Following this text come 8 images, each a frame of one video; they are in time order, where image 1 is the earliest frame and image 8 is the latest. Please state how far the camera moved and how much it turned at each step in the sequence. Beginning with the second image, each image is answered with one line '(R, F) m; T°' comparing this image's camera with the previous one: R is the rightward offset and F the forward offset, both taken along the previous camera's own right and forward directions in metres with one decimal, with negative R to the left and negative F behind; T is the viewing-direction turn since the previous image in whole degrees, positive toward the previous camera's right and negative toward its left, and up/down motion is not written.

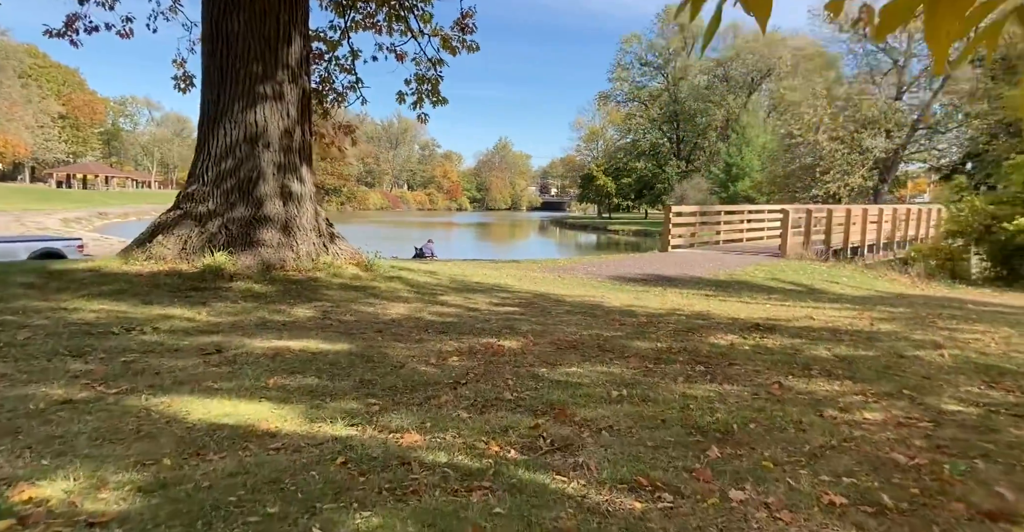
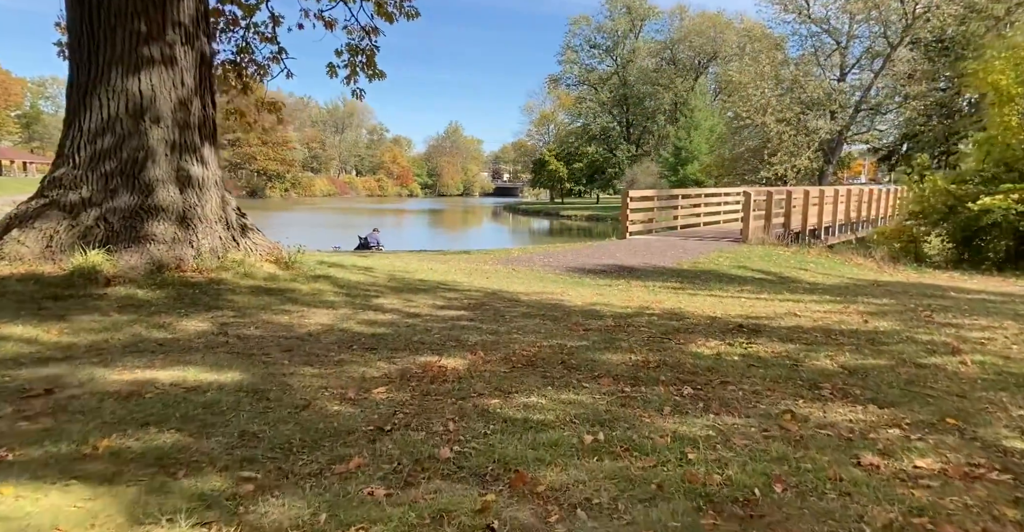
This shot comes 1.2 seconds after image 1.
(+0.1, +1.0) m; +4°
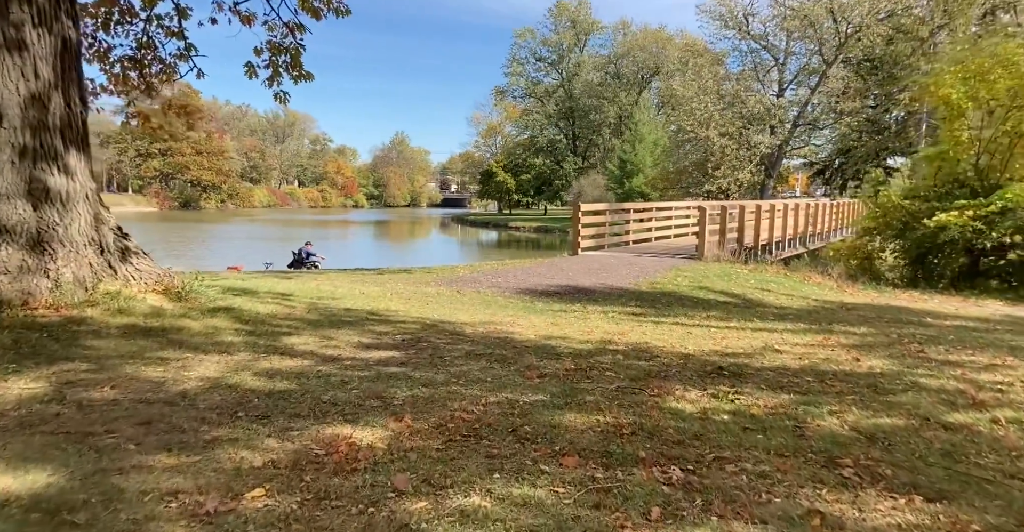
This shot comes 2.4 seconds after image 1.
(+0.1, +1.0) m; +5°
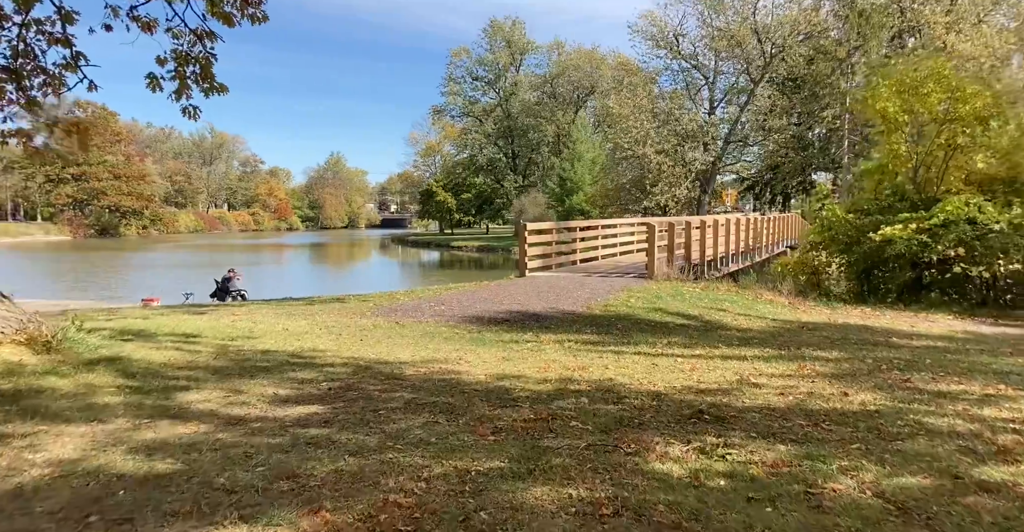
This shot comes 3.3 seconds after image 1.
(0.0, +0.7) m; +6°
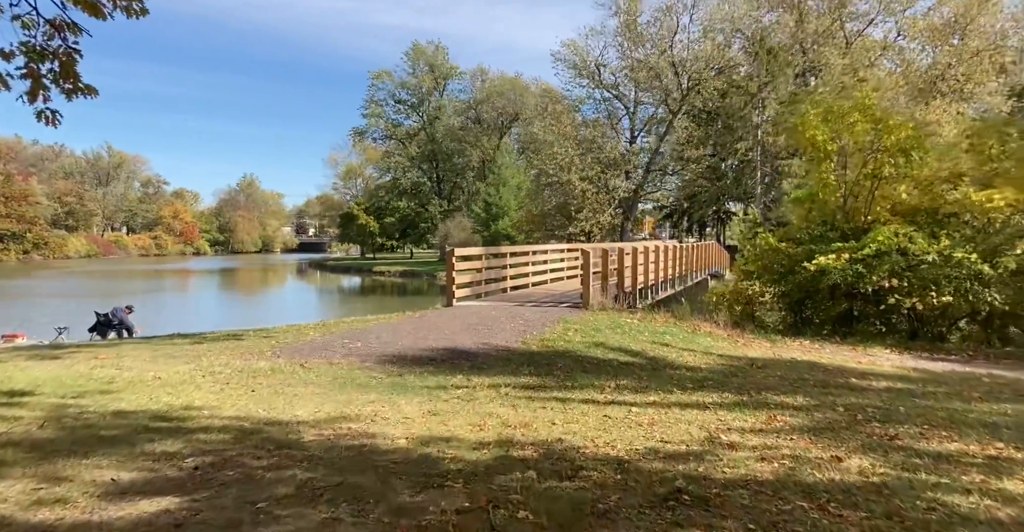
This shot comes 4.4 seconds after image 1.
(0.0, +0.9) m; +7°
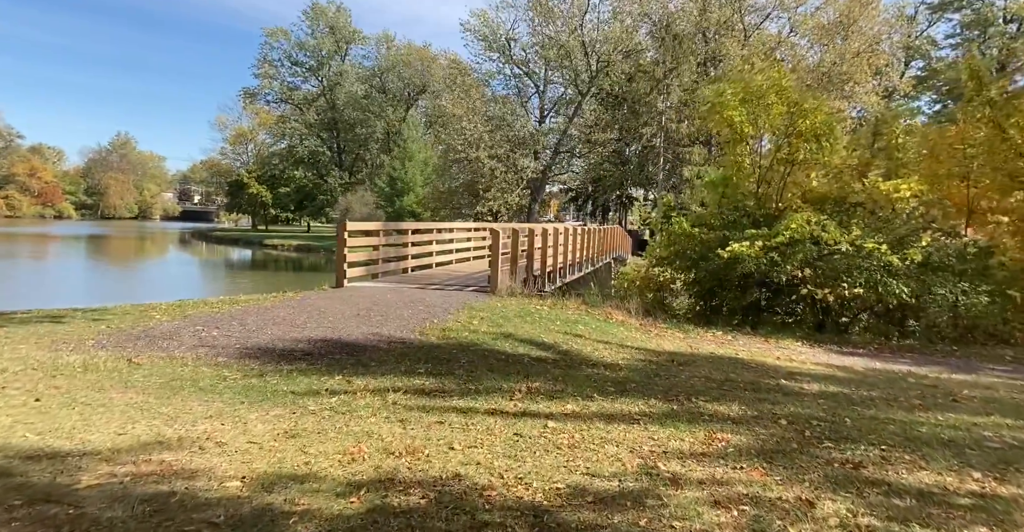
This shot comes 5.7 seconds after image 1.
(+0.1, +1.1) m; +9°
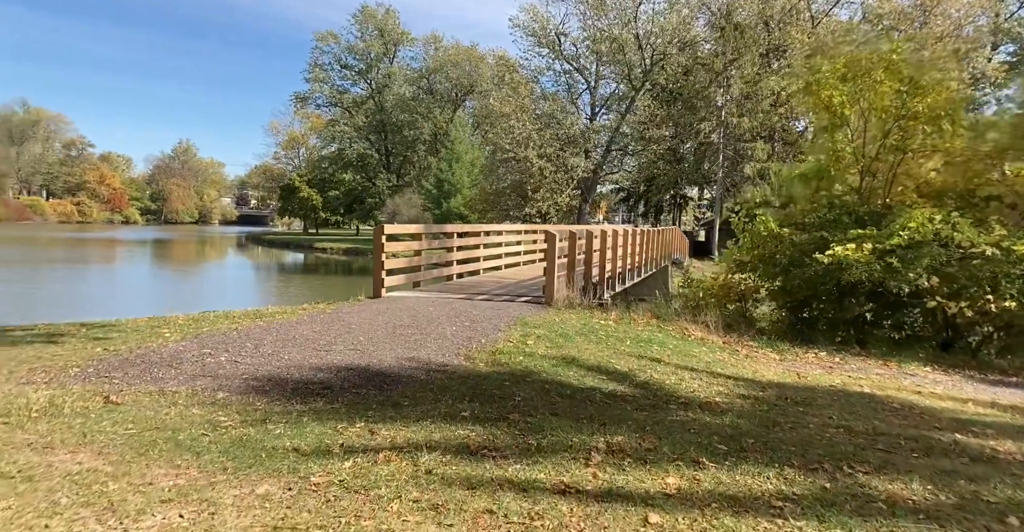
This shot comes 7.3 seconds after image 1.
(-0.2, +1.3) m; -5°
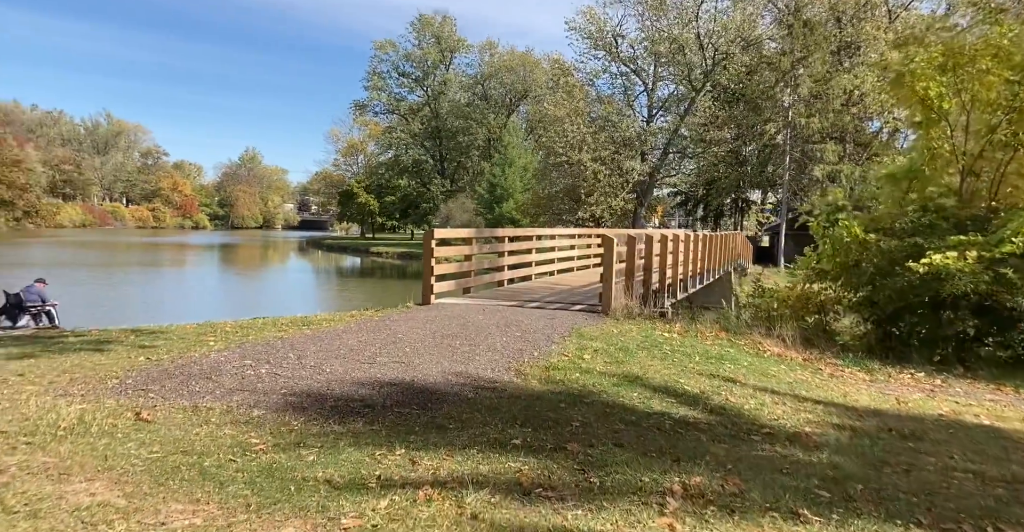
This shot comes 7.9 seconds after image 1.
(0.0, +0.5) m; -5°
